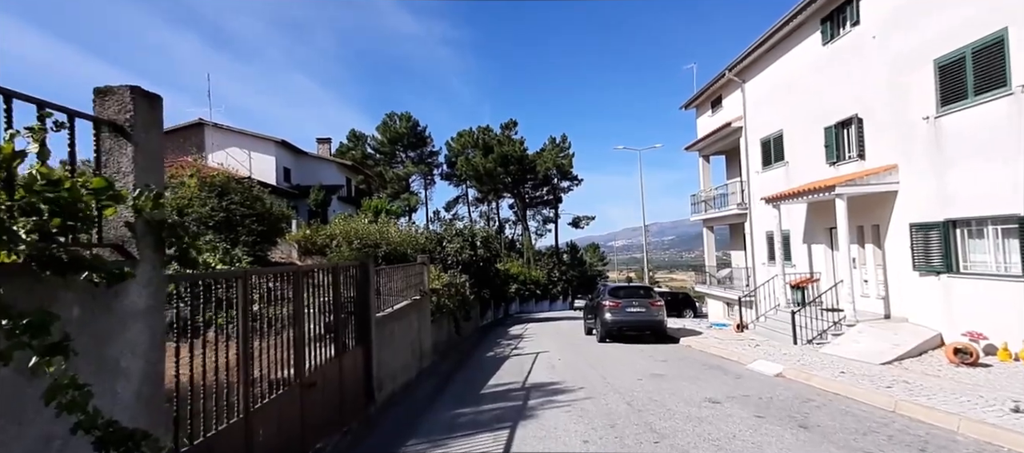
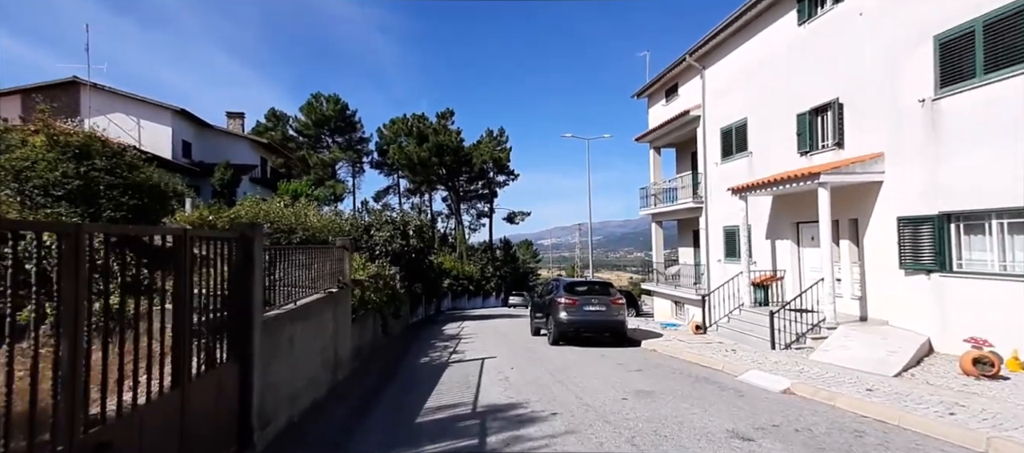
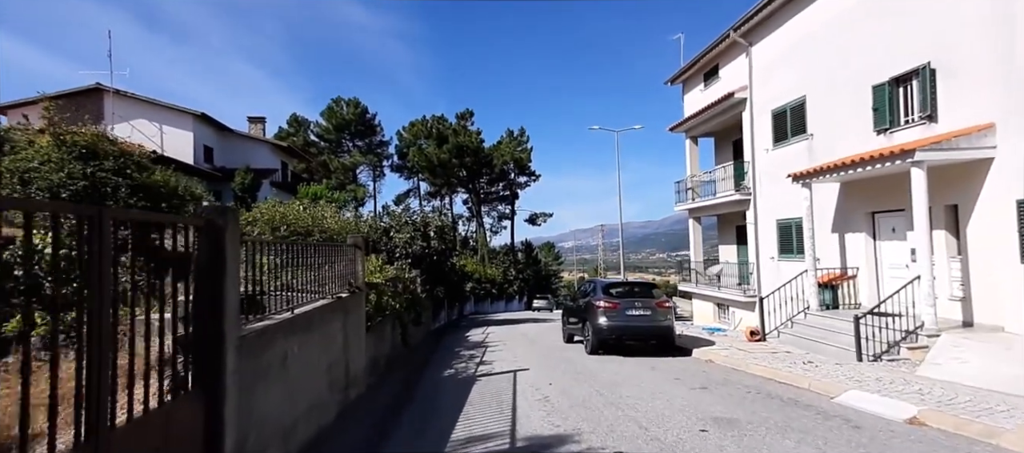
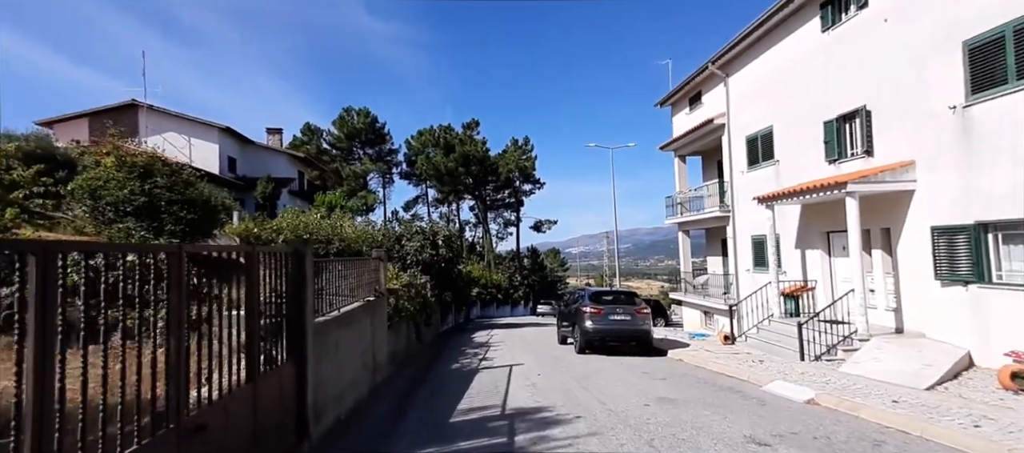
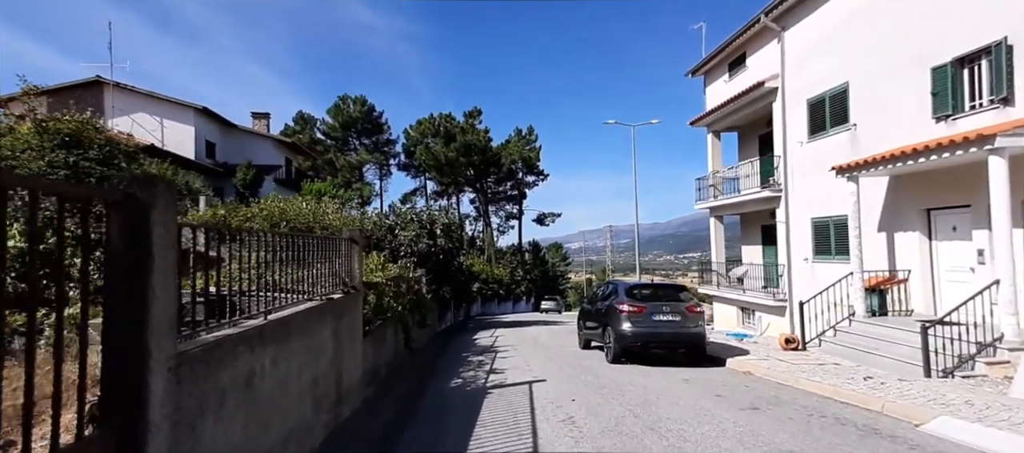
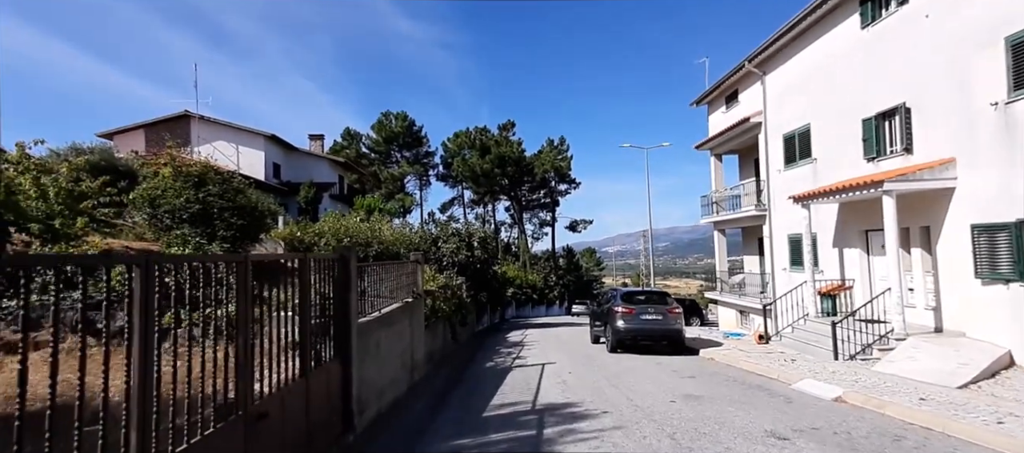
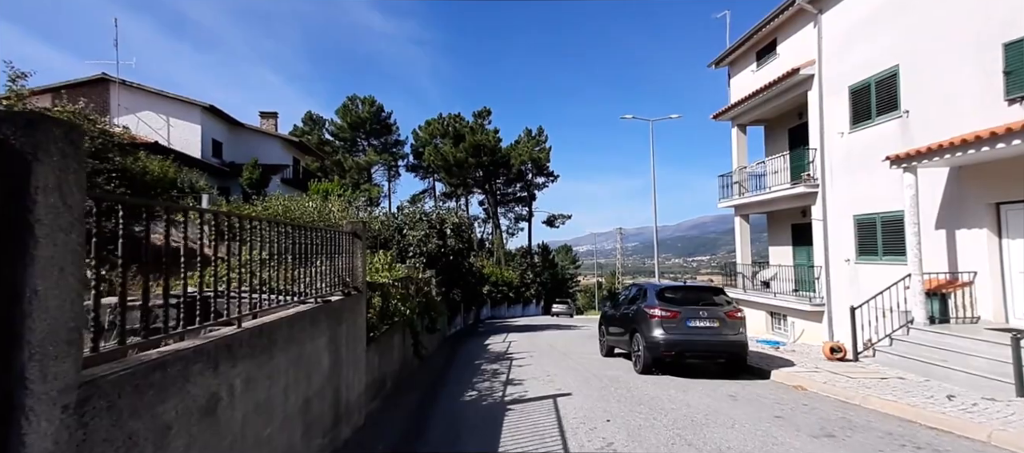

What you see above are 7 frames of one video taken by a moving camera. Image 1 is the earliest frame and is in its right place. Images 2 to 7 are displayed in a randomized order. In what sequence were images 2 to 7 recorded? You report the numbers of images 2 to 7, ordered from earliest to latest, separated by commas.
6, 4, 2, 3, 5, 7
